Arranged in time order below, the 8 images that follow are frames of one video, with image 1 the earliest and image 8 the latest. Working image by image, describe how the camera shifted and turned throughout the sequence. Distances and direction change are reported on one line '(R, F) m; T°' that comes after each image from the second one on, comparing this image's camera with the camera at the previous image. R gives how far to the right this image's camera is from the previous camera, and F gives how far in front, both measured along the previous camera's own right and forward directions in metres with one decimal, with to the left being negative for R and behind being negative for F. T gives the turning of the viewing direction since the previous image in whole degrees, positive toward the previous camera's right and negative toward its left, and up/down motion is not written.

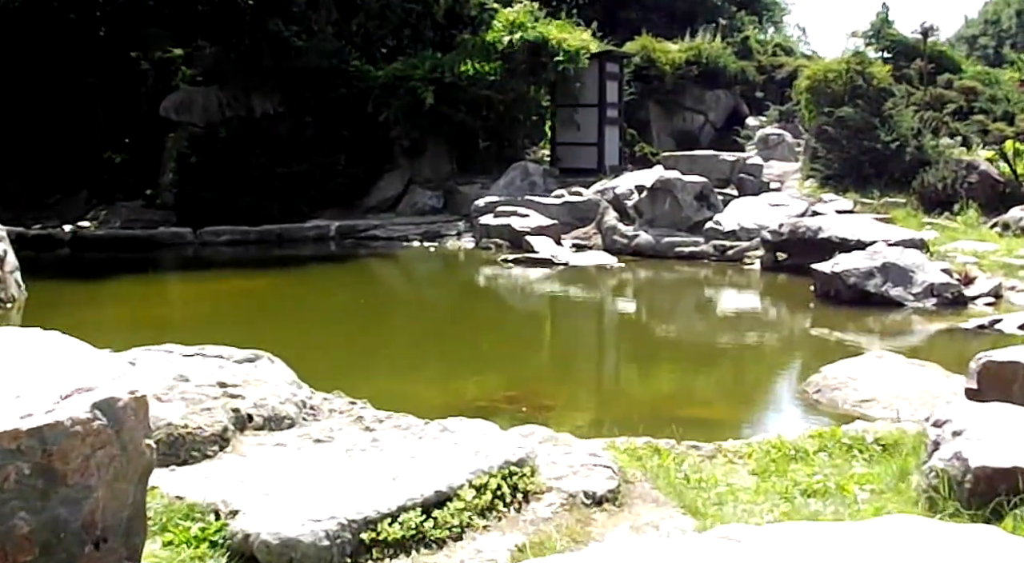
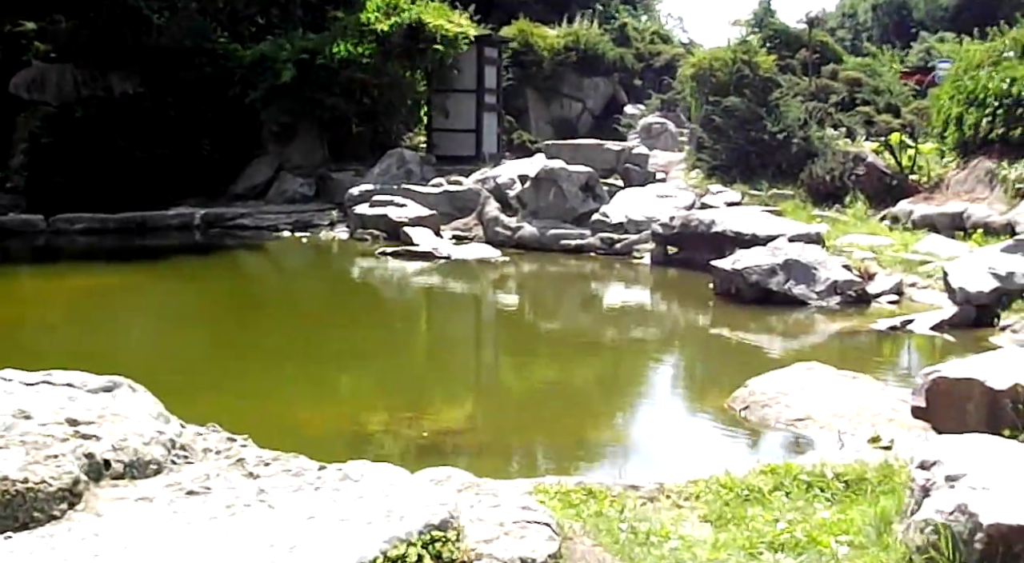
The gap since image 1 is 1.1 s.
(-0.1, +0.6) m; +8°
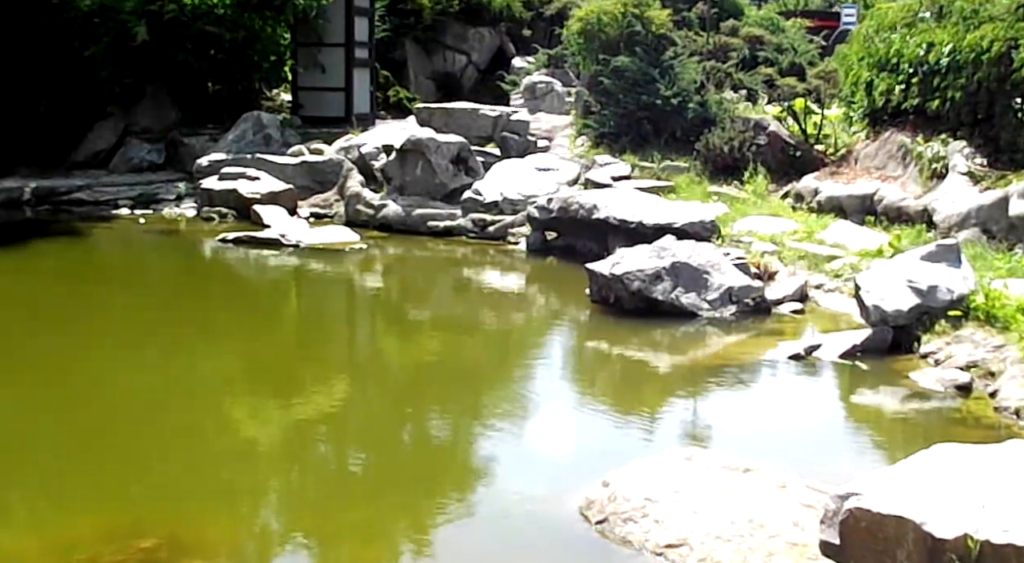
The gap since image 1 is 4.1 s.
(+0.5, +1.3) m; +5°
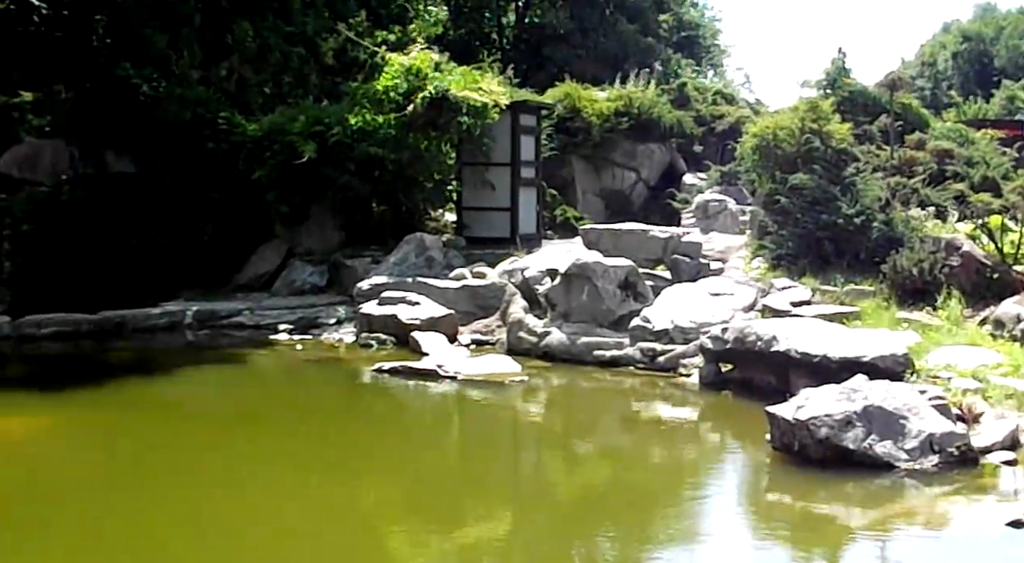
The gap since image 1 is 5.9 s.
(-0.1, +0.6) m; -9°
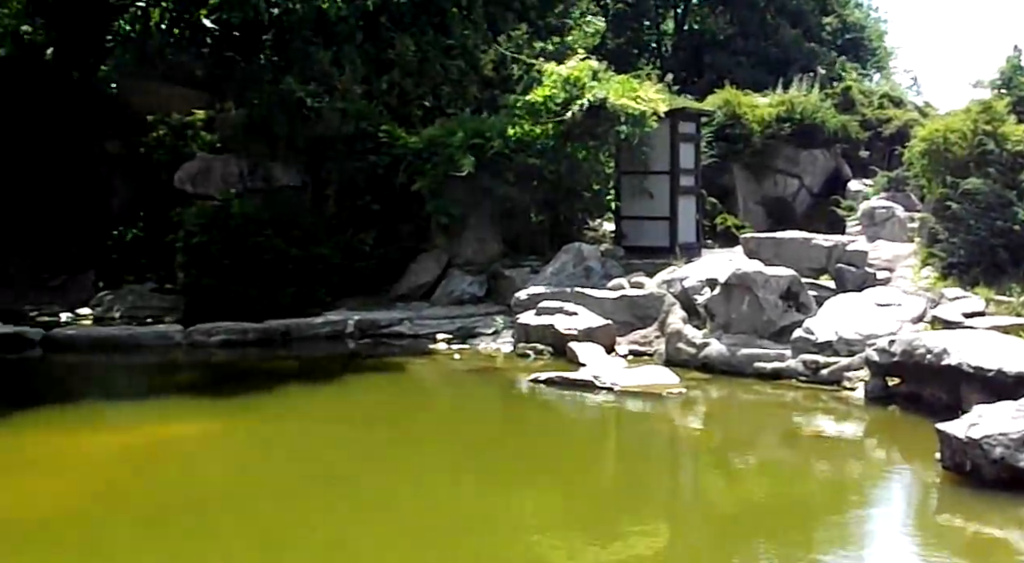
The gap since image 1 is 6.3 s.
(-0.3, 0.0) m; -7°
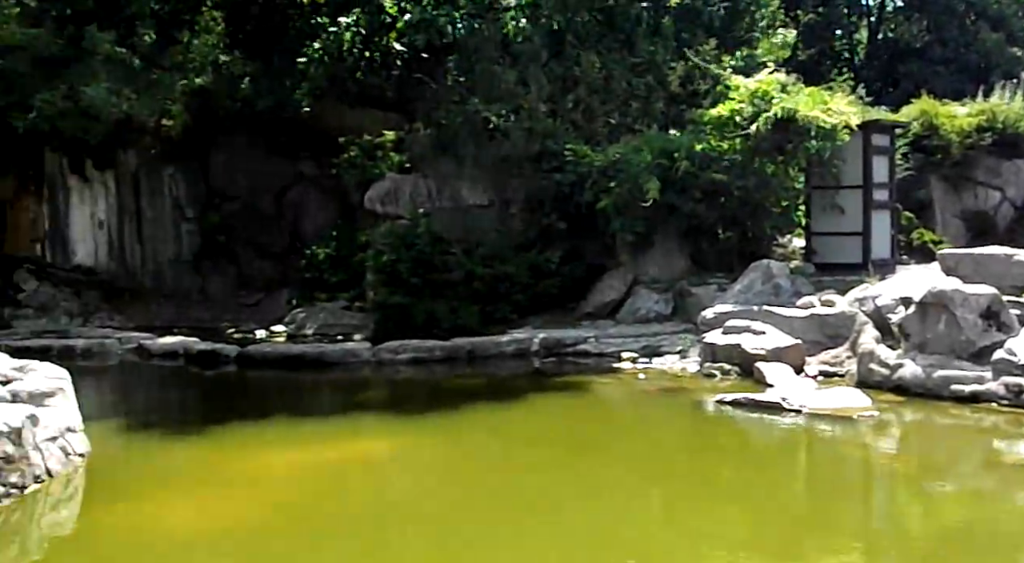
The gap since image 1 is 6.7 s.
(-0.7, +0.1) m; -6°
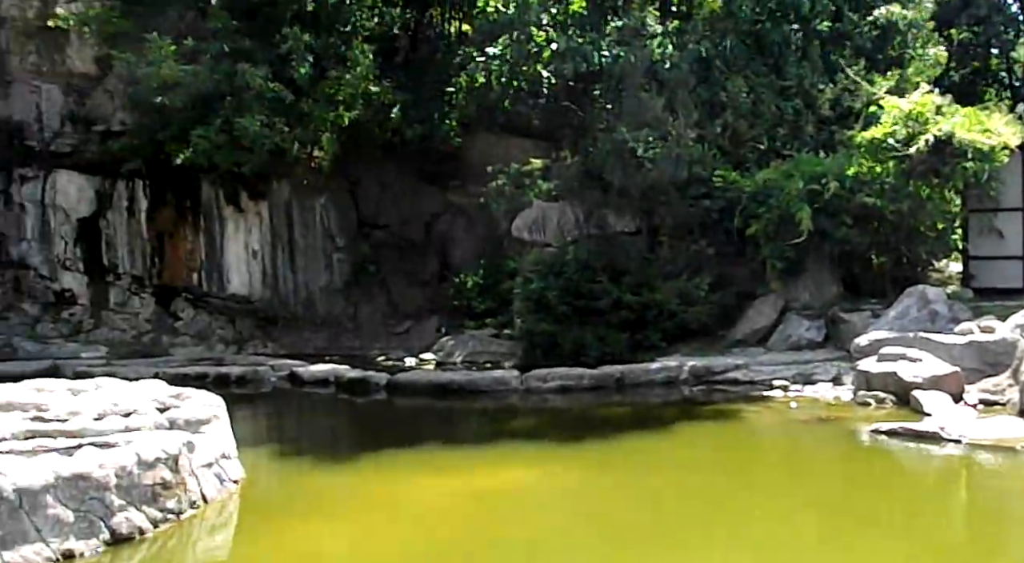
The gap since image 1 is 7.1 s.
(-0.7, 0.0) m; -4°
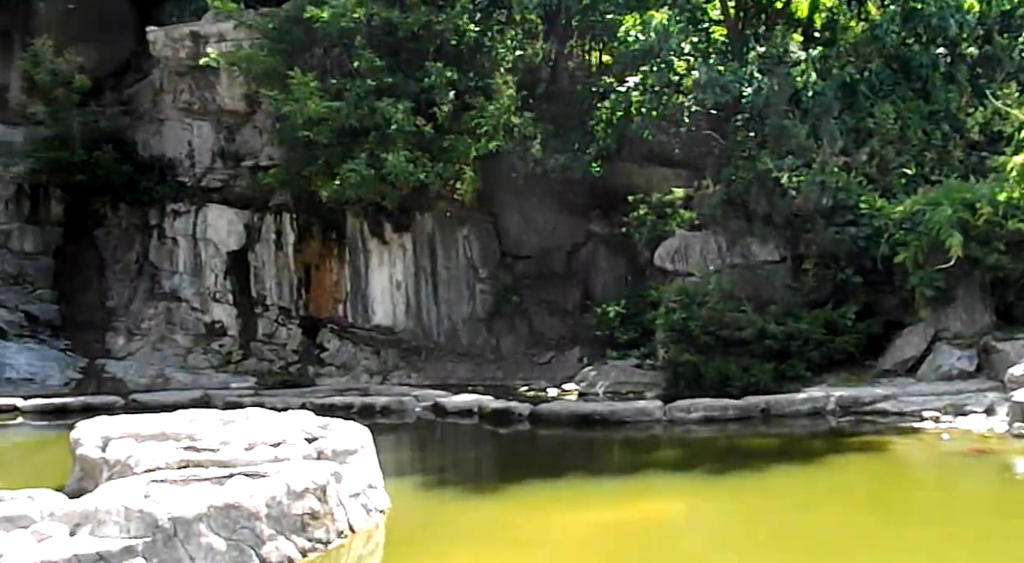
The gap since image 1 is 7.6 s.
(-0.7, 0.0) m; -3°
